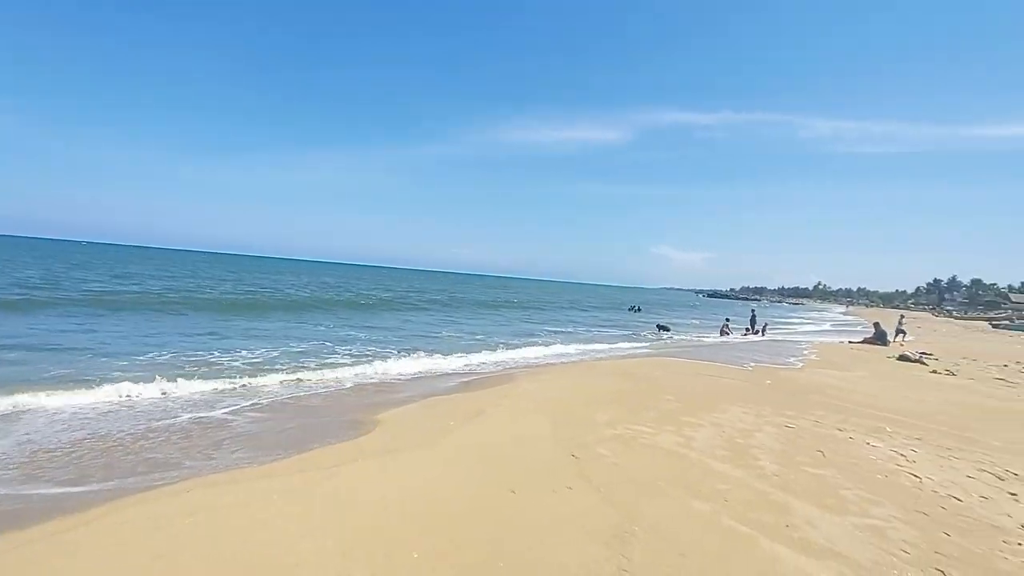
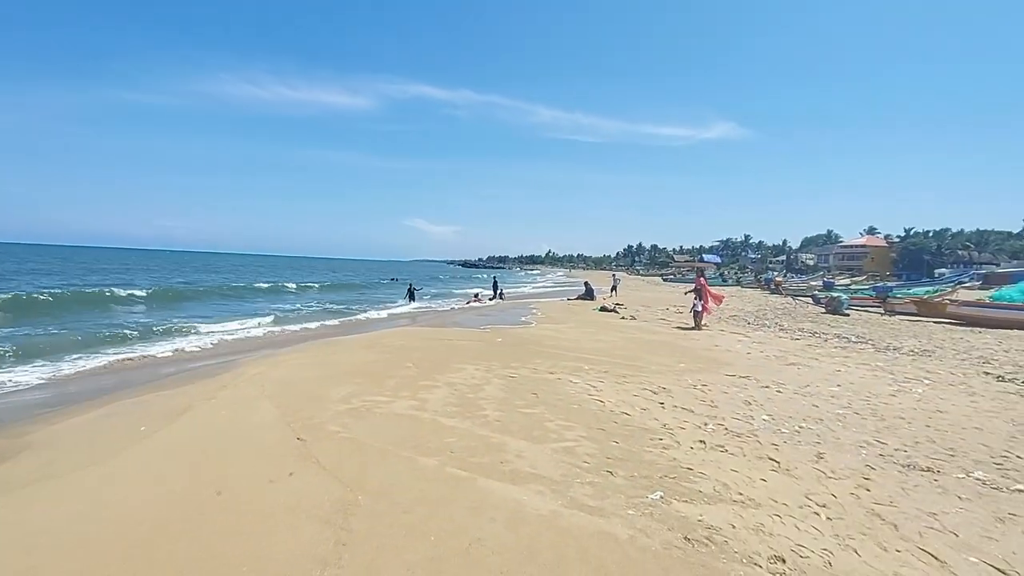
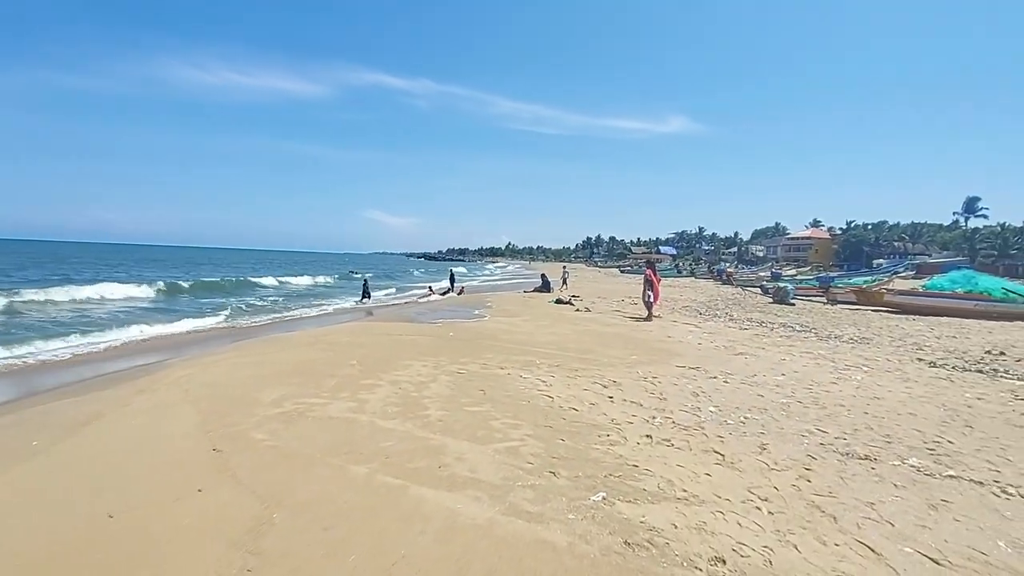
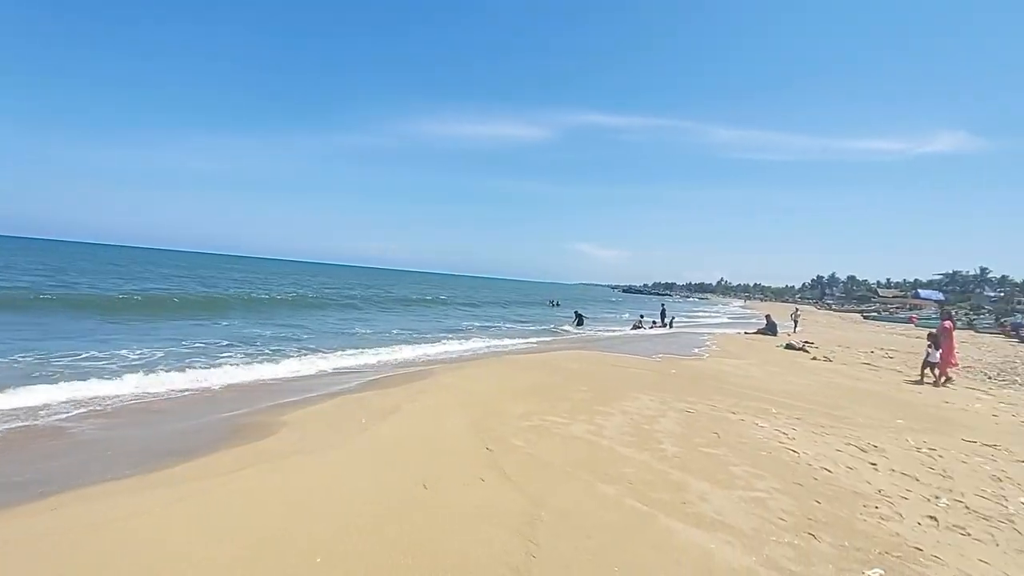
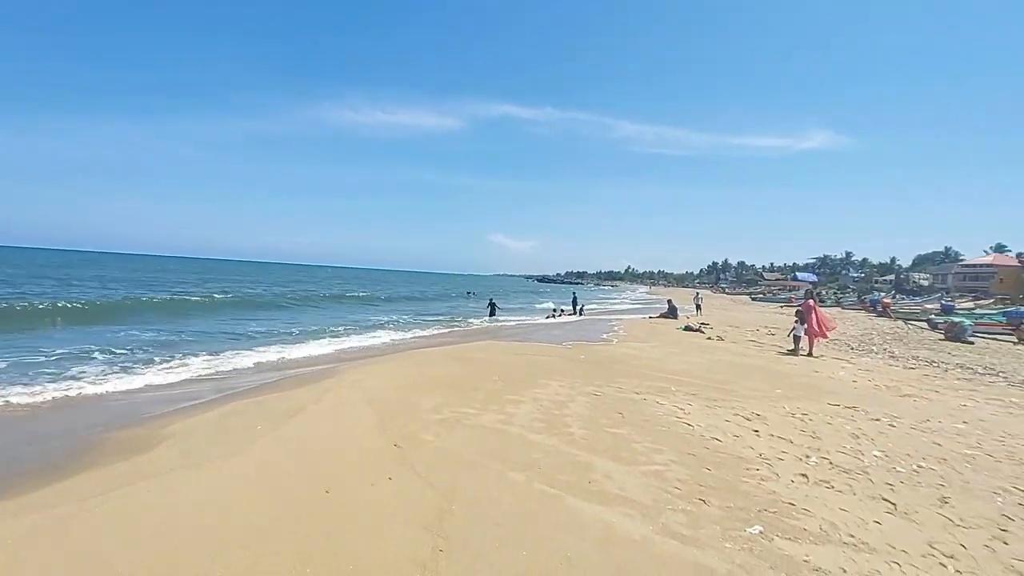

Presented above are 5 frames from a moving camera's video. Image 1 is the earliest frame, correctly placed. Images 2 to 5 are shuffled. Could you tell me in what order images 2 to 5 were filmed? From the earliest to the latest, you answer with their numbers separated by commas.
4, 5, 2, 3
